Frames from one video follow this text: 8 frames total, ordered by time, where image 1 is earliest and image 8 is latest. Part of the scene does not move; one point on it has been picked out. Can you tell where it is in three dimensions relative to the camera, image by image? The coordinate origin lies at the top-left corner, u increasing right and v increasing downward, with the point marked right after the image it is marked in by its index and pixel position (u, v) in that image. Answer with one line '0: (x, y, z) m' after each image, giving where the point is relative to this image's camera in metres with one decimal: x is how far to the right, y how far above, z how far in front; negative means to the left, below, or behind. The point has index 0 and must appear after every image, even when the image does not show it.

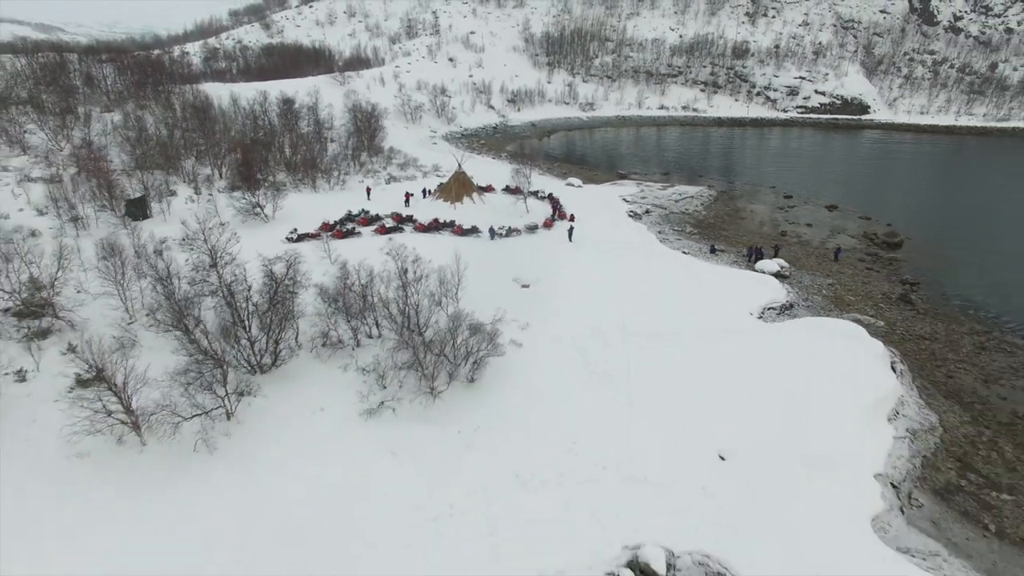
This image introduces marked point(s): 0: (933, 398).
0: (+9.5, -2.4, +14.4) m
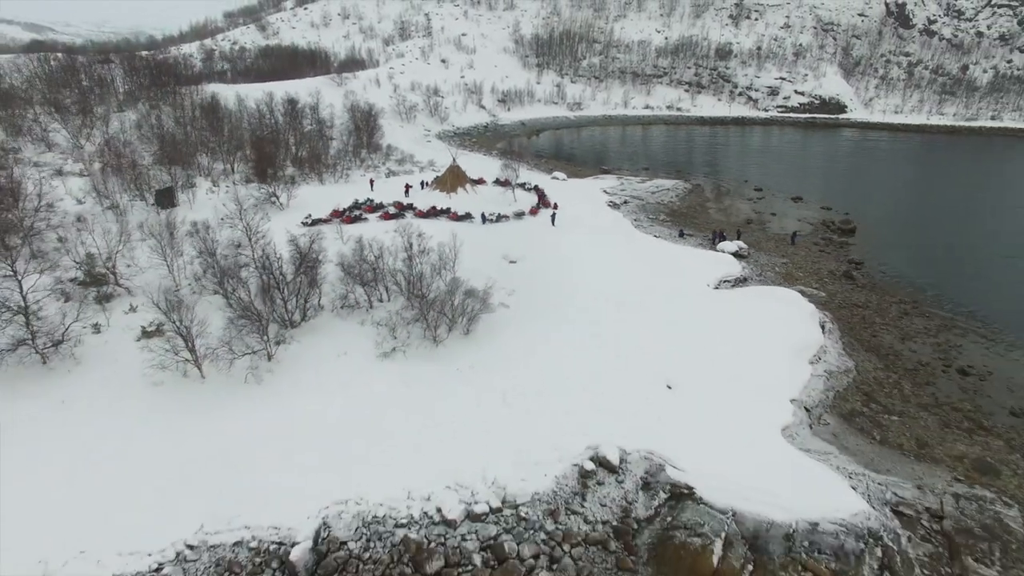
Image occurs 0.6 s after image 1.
0: (+9.2, -1.6, +17.2) m
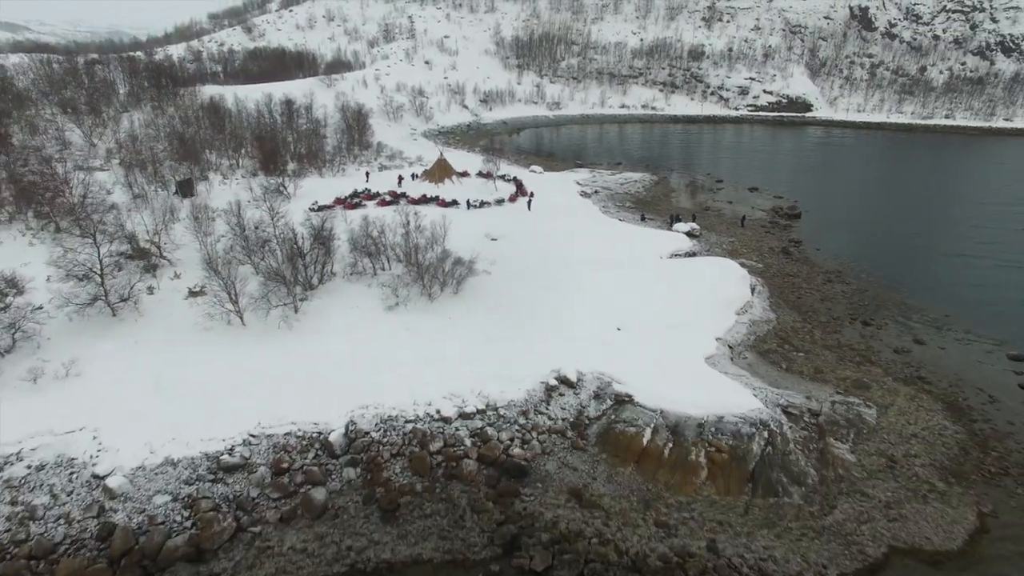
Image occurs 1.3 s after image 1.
0: (+8.6, -0.5, +20.8) m
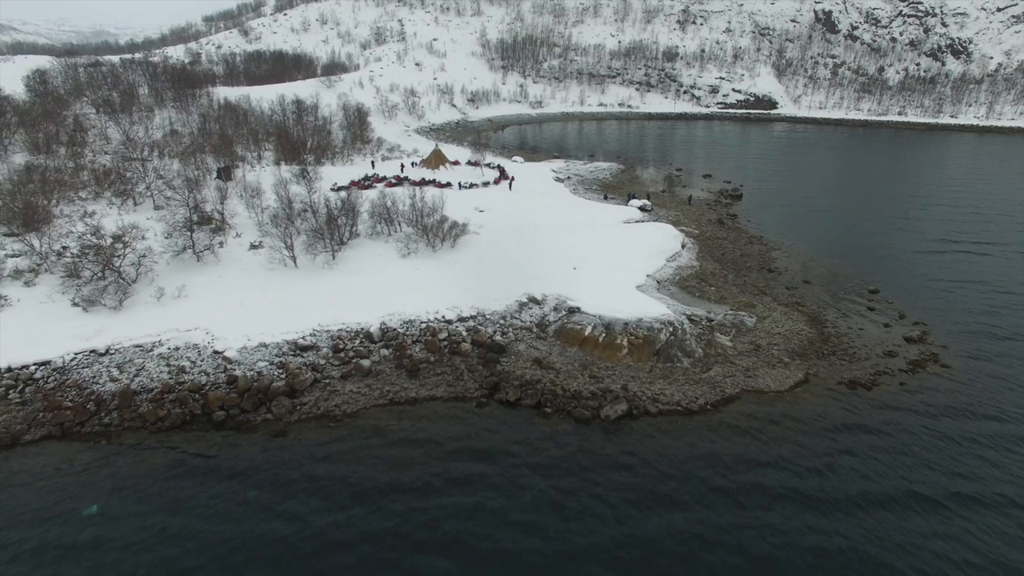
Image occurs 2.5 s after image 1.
0: (+7.9, +1.2, +26.7) m
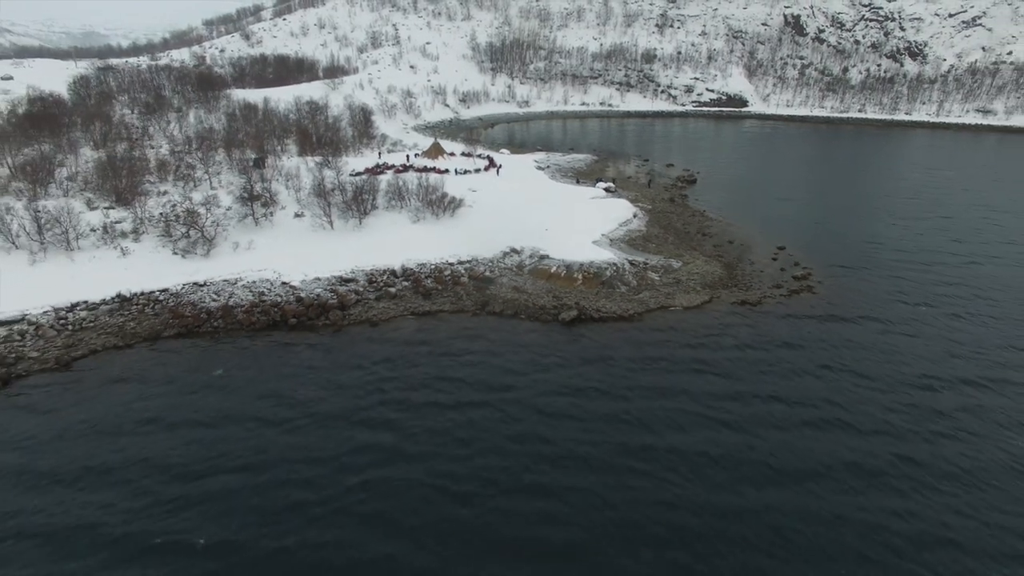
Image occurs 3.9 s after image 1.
0: (+7.3, +3.2, +33.5) m
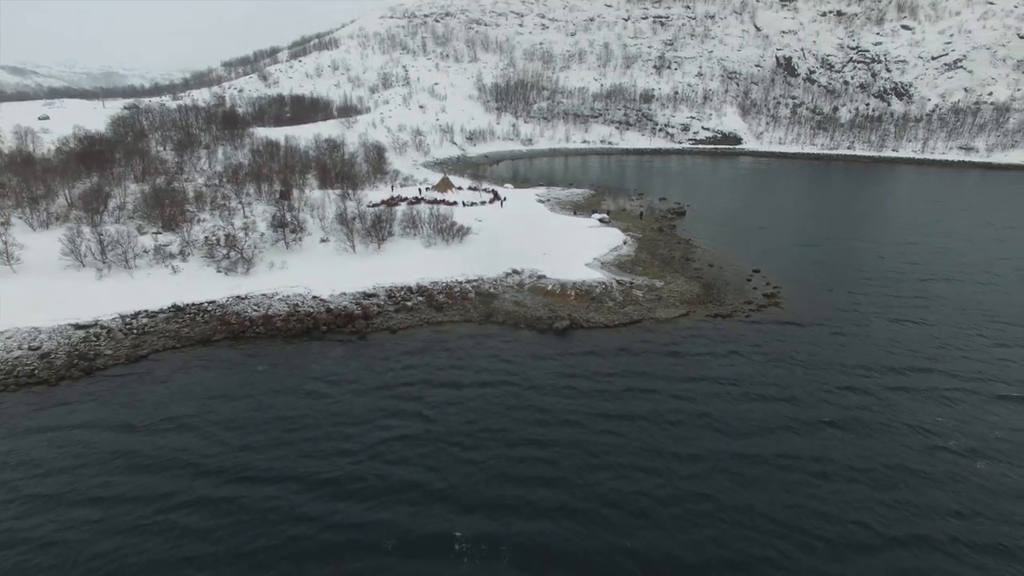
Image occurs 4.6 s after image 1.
0: (+7.4, +2.1, +37.1) m
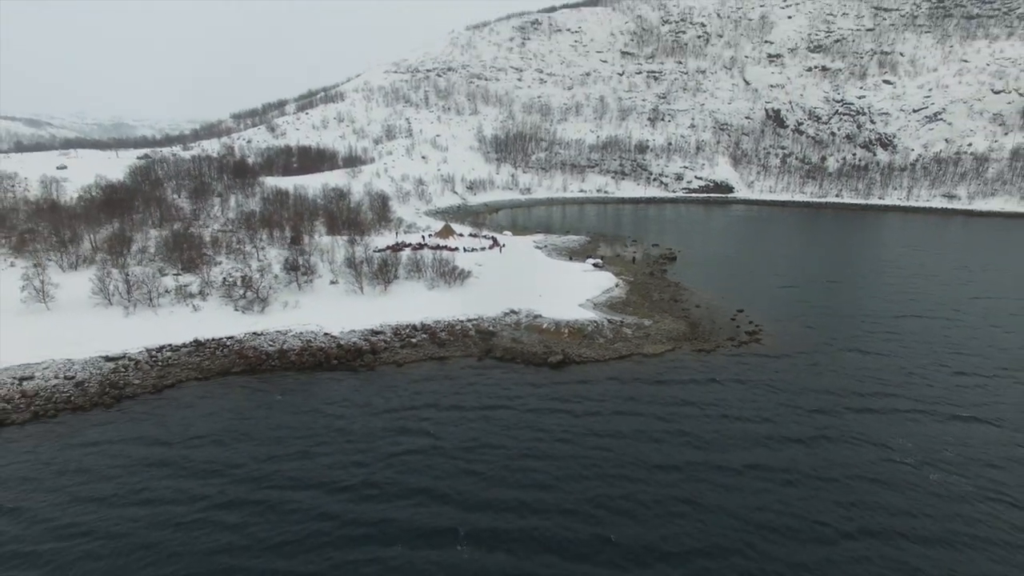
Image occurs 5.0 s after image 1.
0: (+7.3, -0.2, +39.2) m
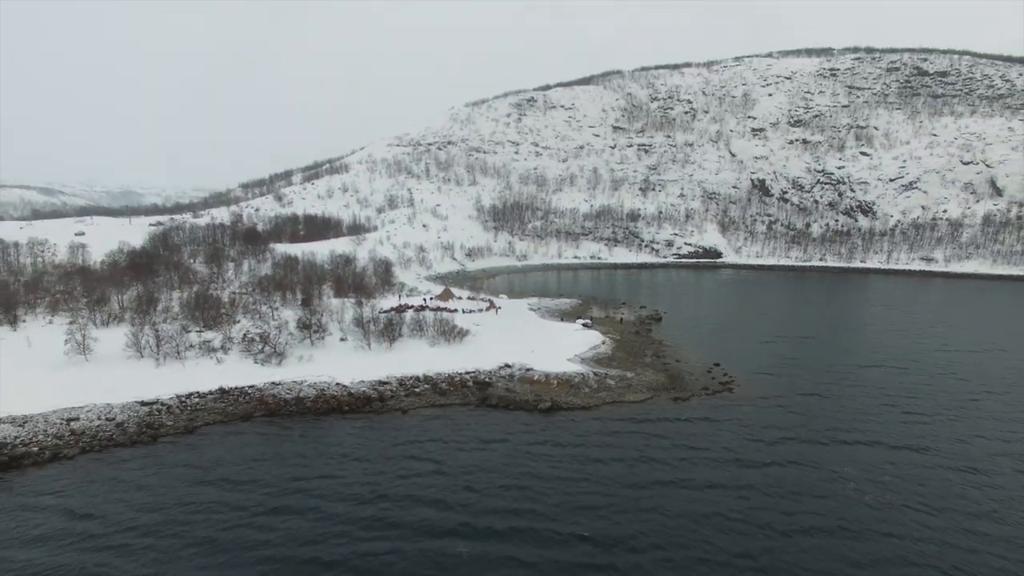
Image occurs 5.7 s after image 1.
0: (+7.0, -3.8, +42.3) m
